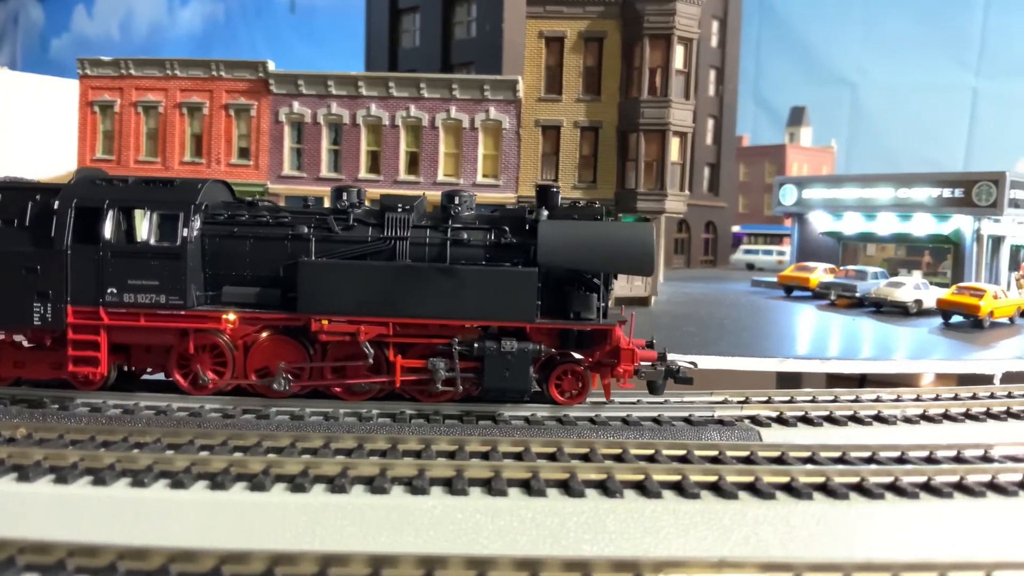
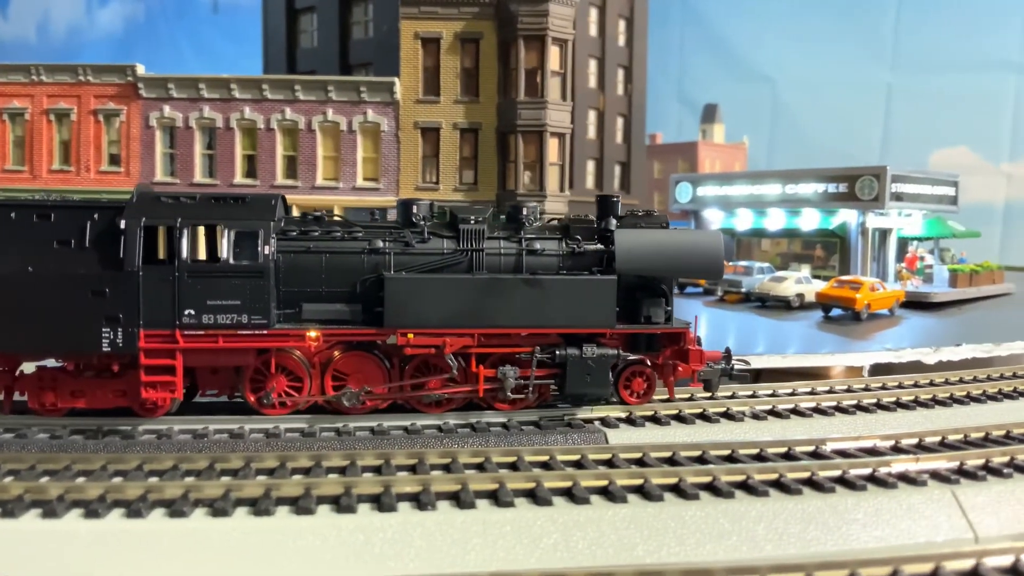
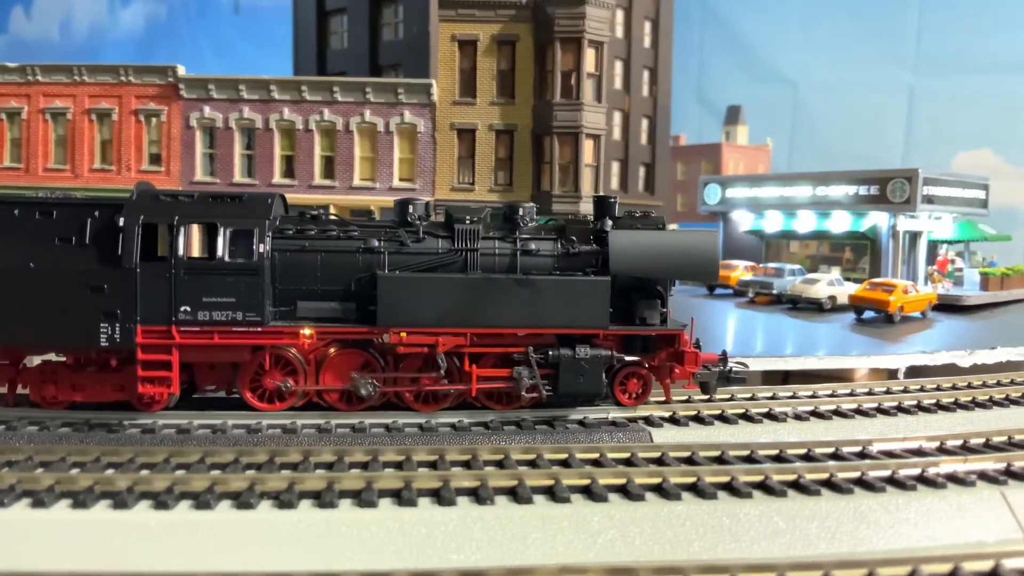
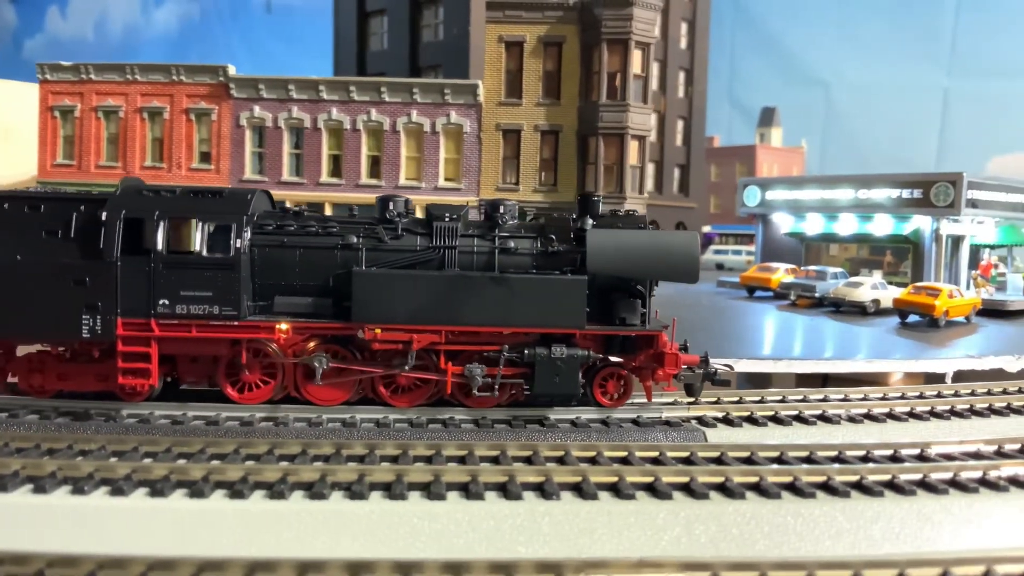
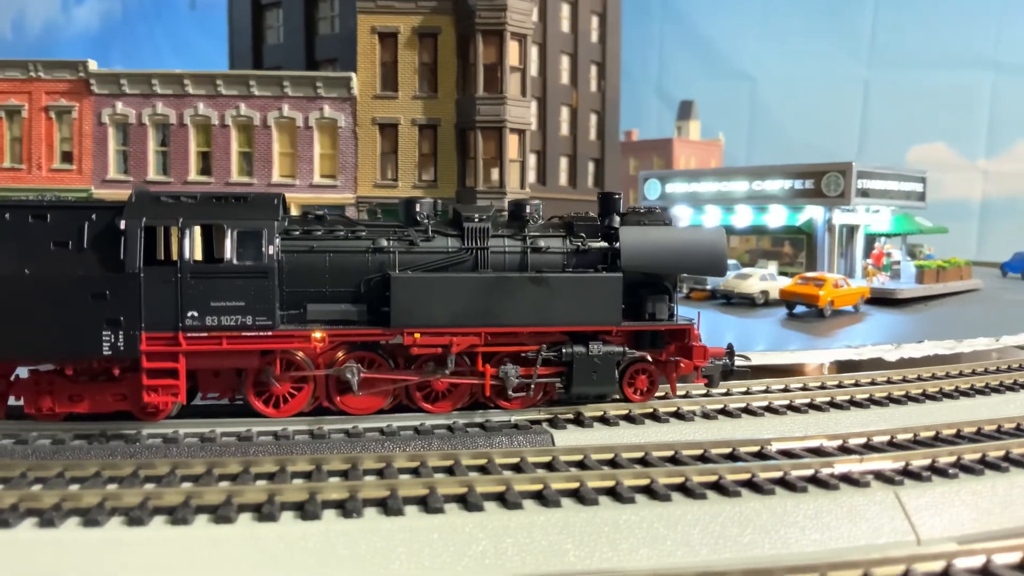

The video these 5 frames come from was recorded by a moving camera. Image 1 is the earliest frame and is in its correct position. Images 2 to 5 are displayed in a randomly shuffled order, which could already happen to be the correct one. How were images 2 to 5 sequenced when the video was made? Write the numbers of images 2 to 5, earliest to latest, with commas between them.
4, 3, 2, 5
